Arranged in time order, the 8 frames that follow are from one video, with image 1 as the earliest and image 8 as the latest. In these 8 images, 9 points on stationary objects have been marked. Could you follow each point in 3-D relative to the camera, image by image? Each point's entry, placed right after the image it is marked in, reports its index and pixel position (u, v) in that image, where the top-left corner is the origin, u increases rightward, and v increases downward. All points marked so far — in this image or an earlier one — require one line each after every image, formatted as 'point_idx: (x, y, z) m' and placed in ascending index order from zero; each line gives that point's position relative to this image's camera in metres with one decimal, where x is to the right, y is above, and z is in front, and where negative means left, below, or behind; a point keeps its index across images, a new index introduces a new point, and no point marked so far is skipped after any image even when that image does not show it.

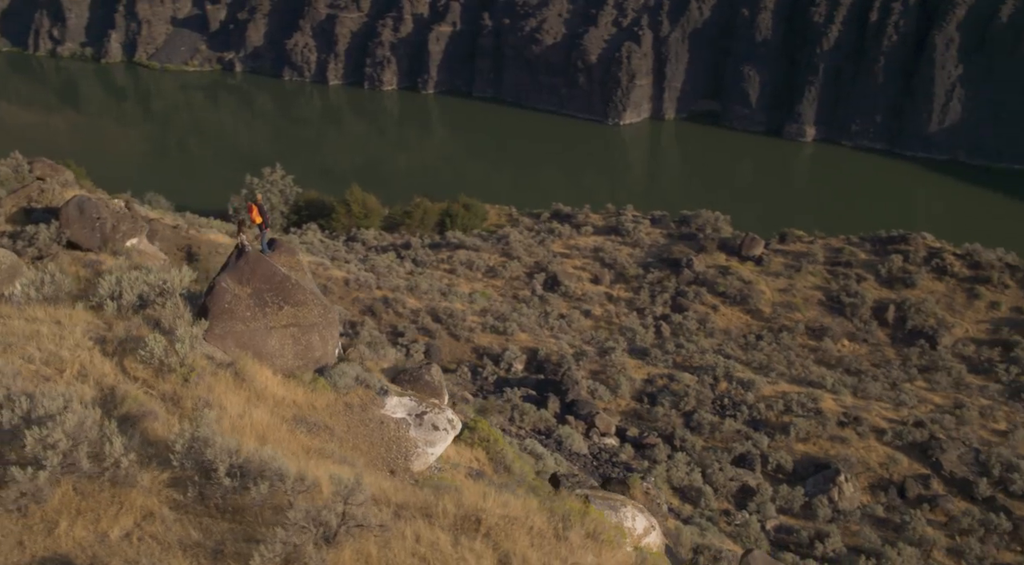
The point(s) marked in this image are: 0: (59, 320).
0: (-4.9, -0.4, +14.4) m
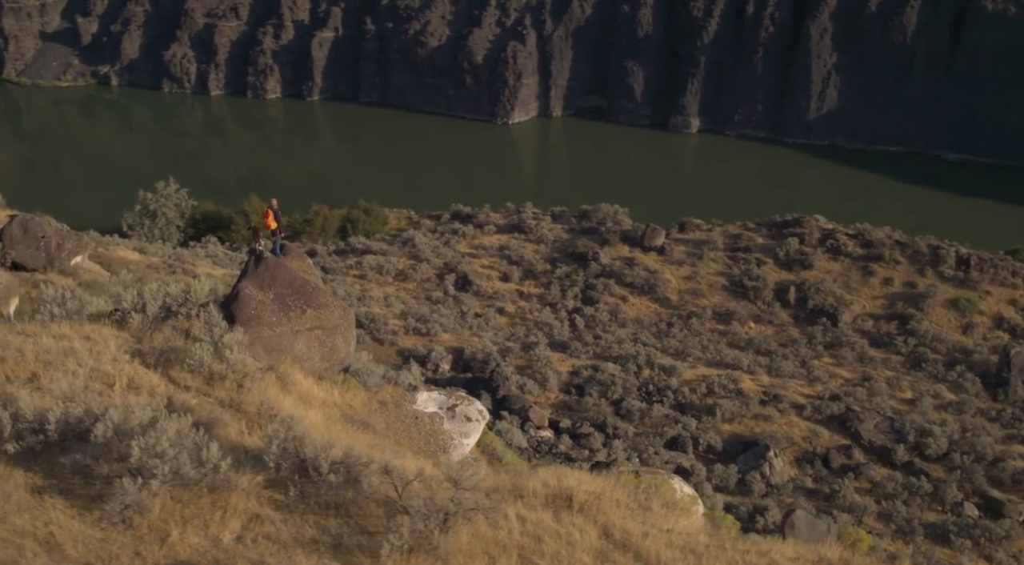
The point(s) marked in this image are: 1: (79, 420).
0: (-4.5, -0.6, +14.2) m
1: (-3.6, -1.2, +11.7) m
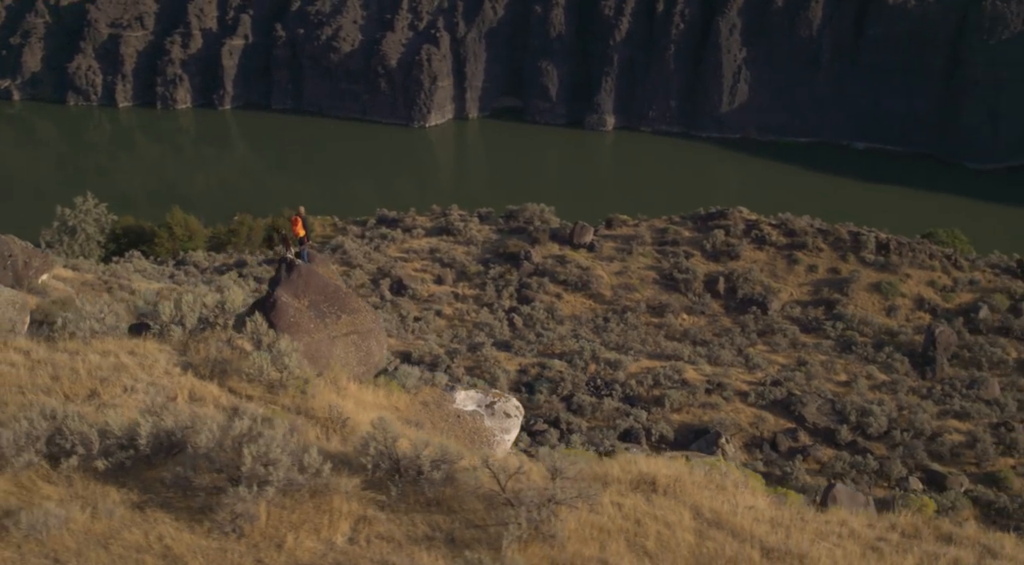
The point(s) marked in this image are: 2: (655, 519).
0: (-4.0, -0.7, +14.1) m
1: (-2.9, -1.3, +11.7) m
2: (+1.3, -2.0, +11.9) m
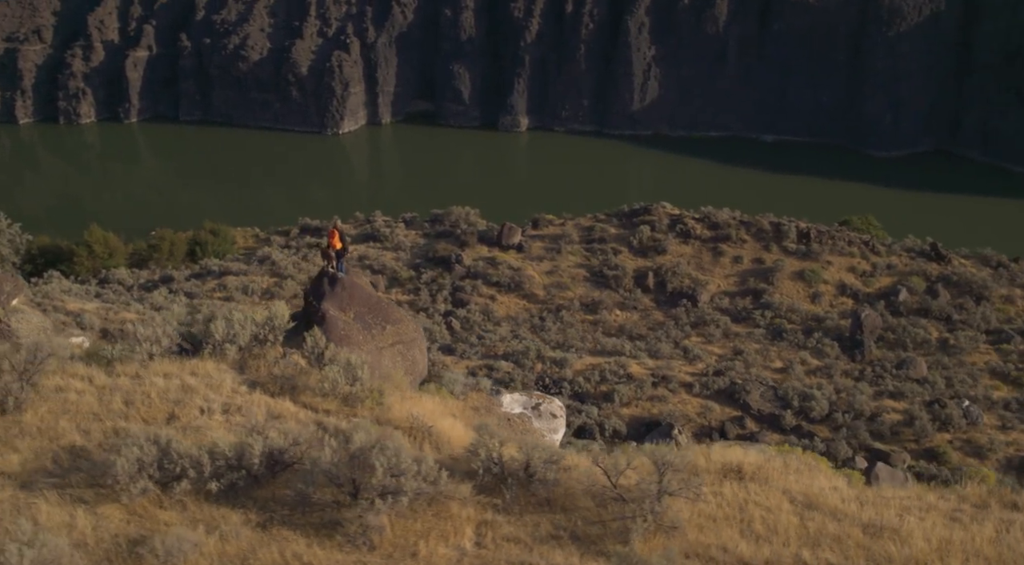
0: (-3.3, -0.9, +13.9) m
1: (-1.9, -1.5, +11.7) m
2: (+2.3, -2.0, +12.4) m
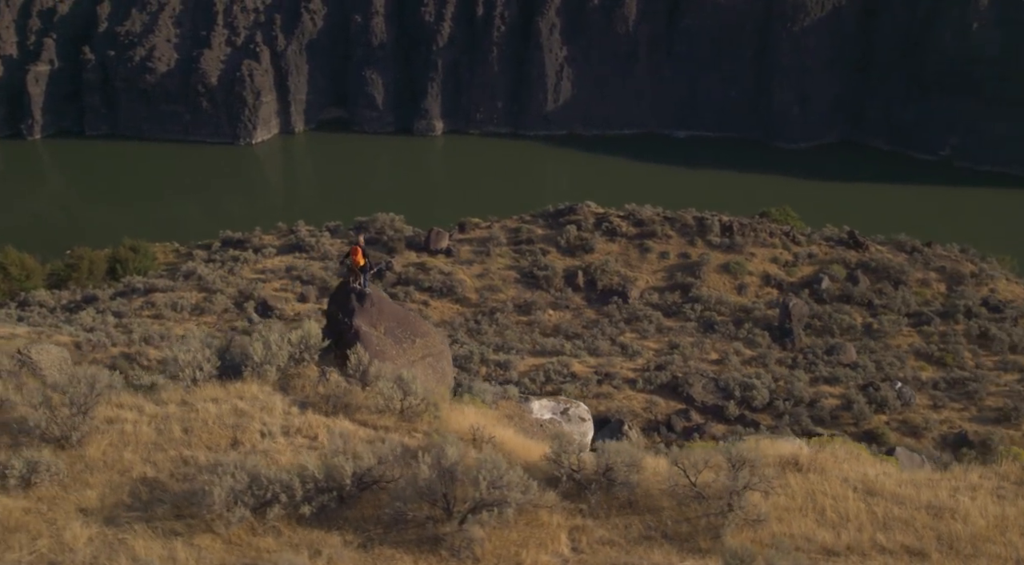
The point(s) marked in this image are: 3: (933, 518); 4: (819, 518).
0: (-2.8, -1.1, +13.8) m
1: (-1.2, -1.6, +11.7) m
2: (+2.9, -2.0, +12.8) m
3: (+4.1, -2.2, +12.9) m
4: (+2.8, -2.2, +12.5) m
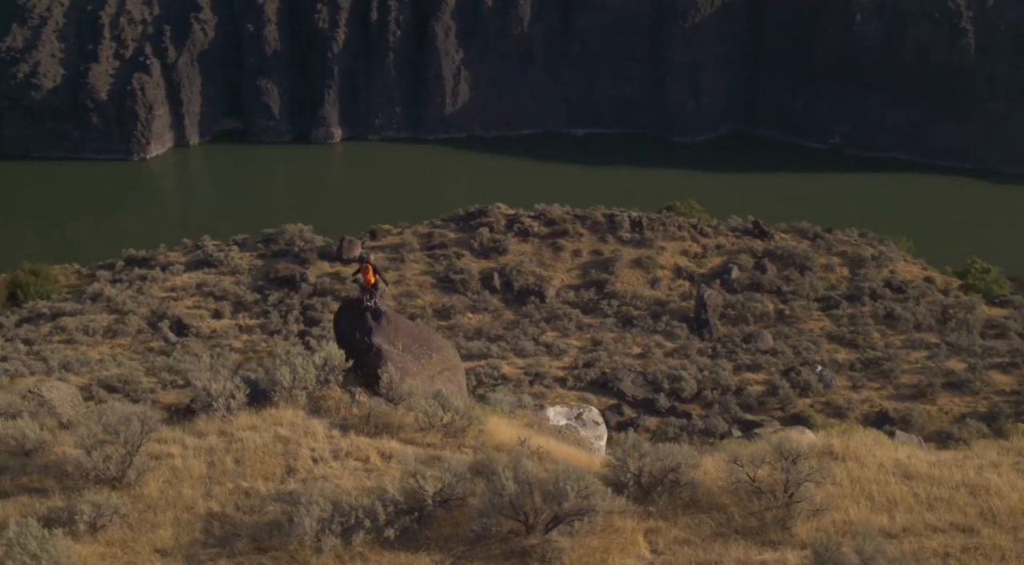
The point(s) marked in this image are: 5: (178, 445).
0: (-2.4, -1.4, +13.6) m
1: (-0.5, -1.8, +11.7) m
2: (+3.5, -2.0, +13.2) m
3: (+4.6, -2.1, +13.4) m
4: (+3.4, -2.1, +12.9) m
5: (-3.2, -1.5, +12.8) m
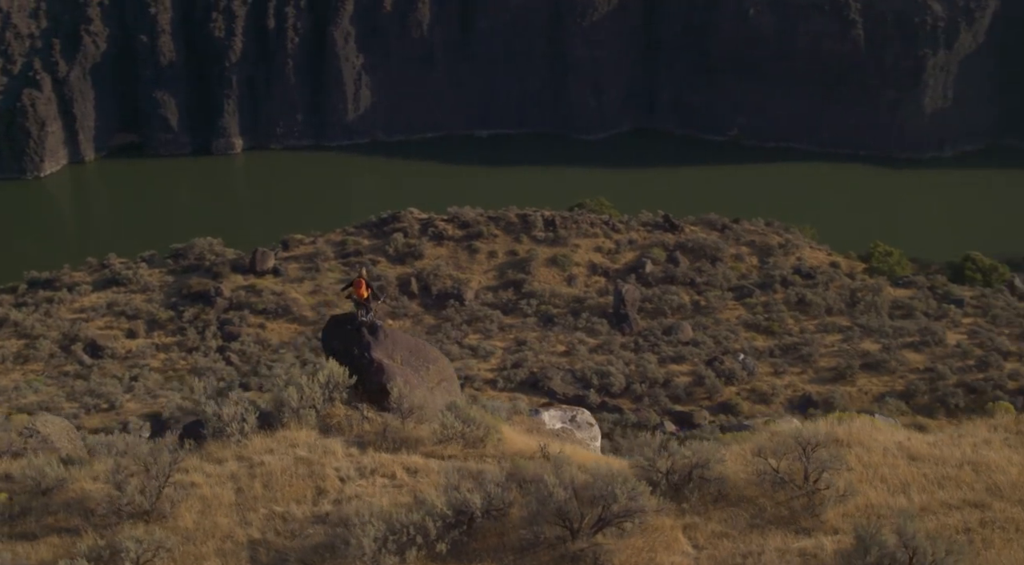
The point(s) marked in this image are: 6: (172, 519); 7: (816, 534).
0: (-2.2, -1.6, +13.4) m
1: (-0.1, -1.9, +11.7) m
2: (+3.7, -1.9, +13.6) m
3: (+4.8, -2.0, +13.9) m
4: (+3.7, -2.0, +13.3) m
5: (-2.9, -1.8, +12.6) m
6: (-3.0, -2.1, +11.8) m
7: (+2.8, -2.3, +12.5) m
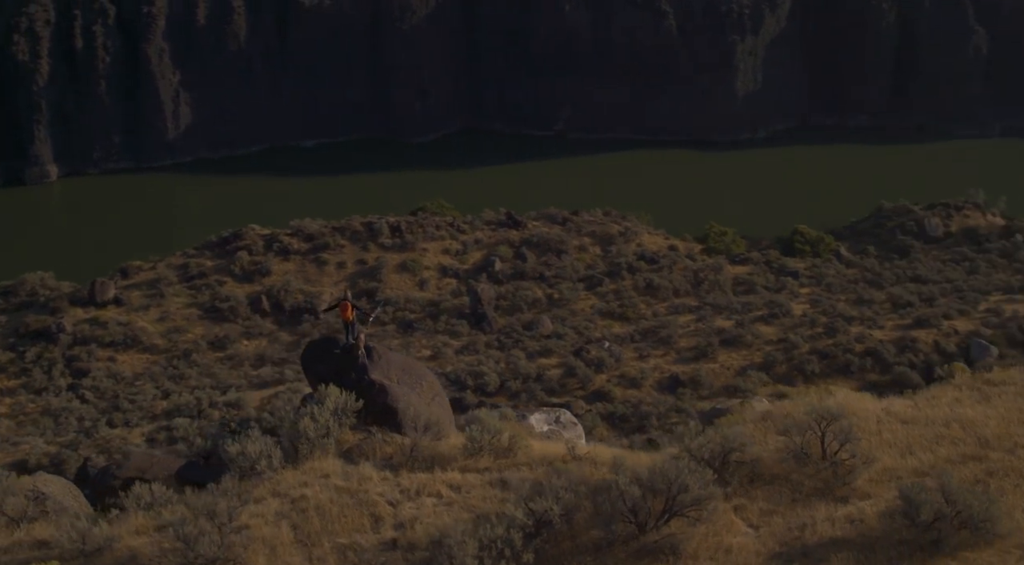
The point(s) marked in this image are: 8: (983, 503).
0: (-1.8, -1.8, +13.0) m
1: (+0.5, -1.9, +11.6) m
2: (+3.9, -1.6, +14.2) m
3: (+5.0, -1.6, +14.7) m
4: (+4.0, -1.8, +13.8) m
5: (-2.4, -2.1, +12.0) m
6: (-2.3, -2.4, +11.3) m
7: (+3.3, -2.1, +12.9) m
8: (+4.3, -2.1, +12.4) m
